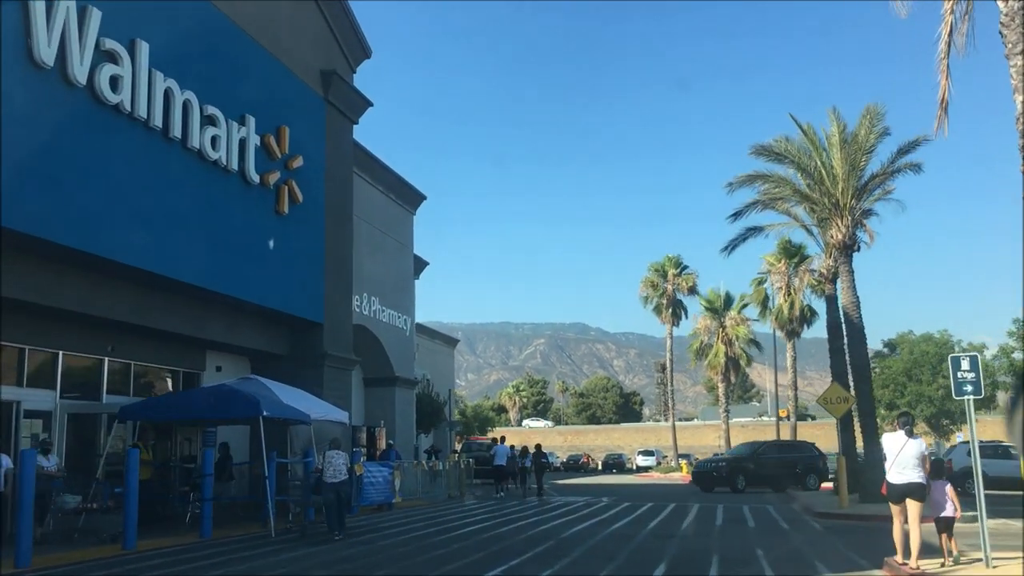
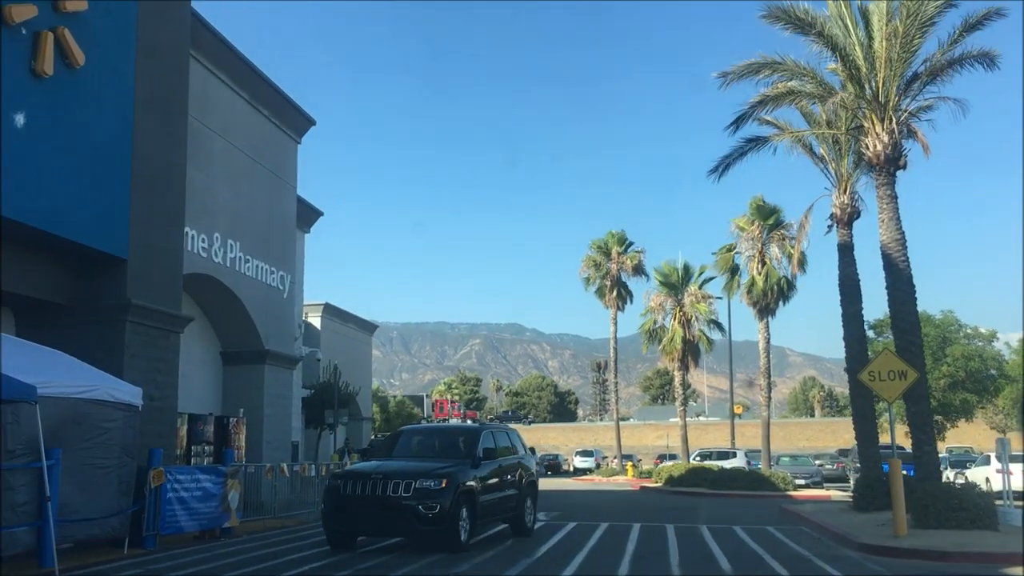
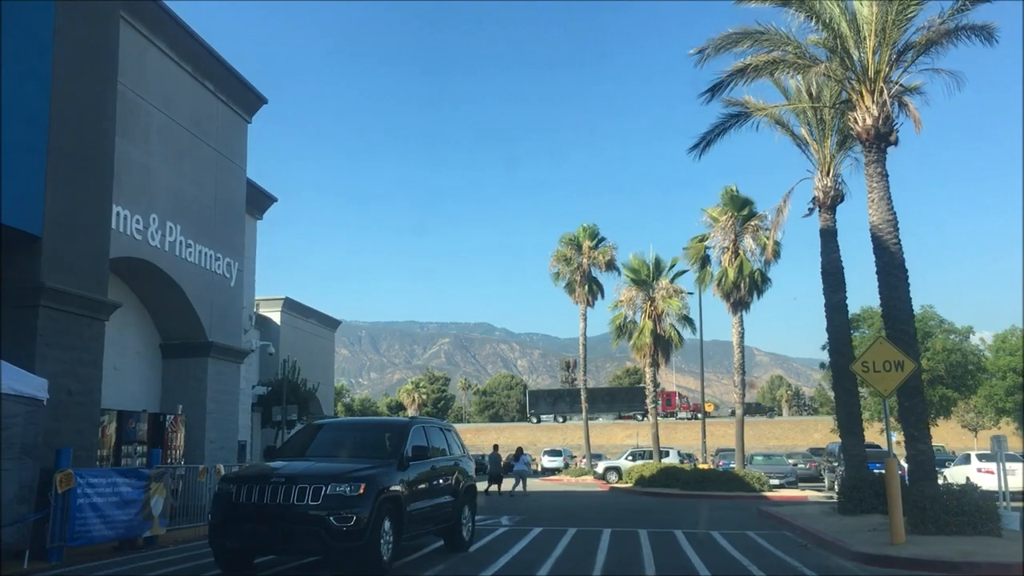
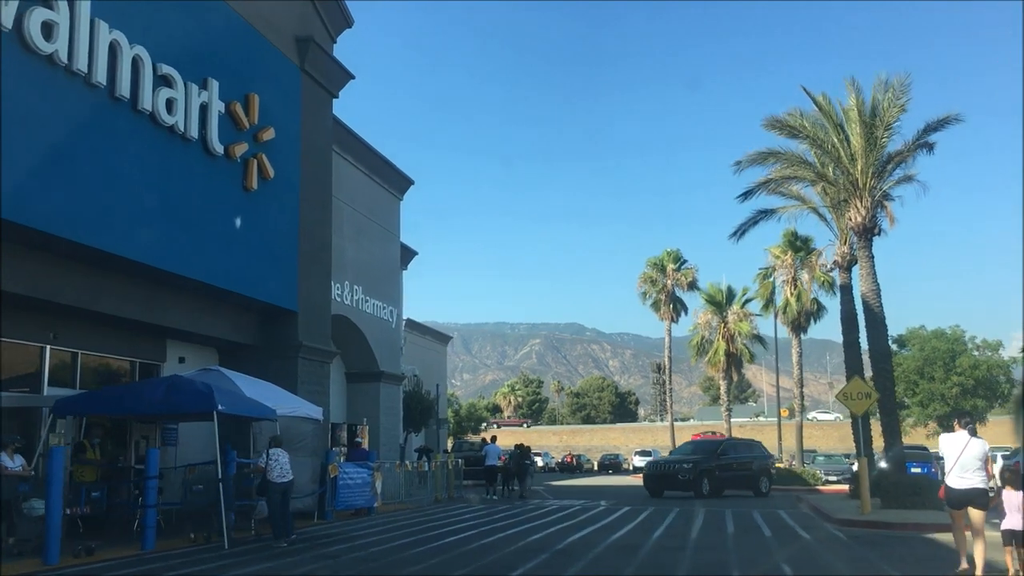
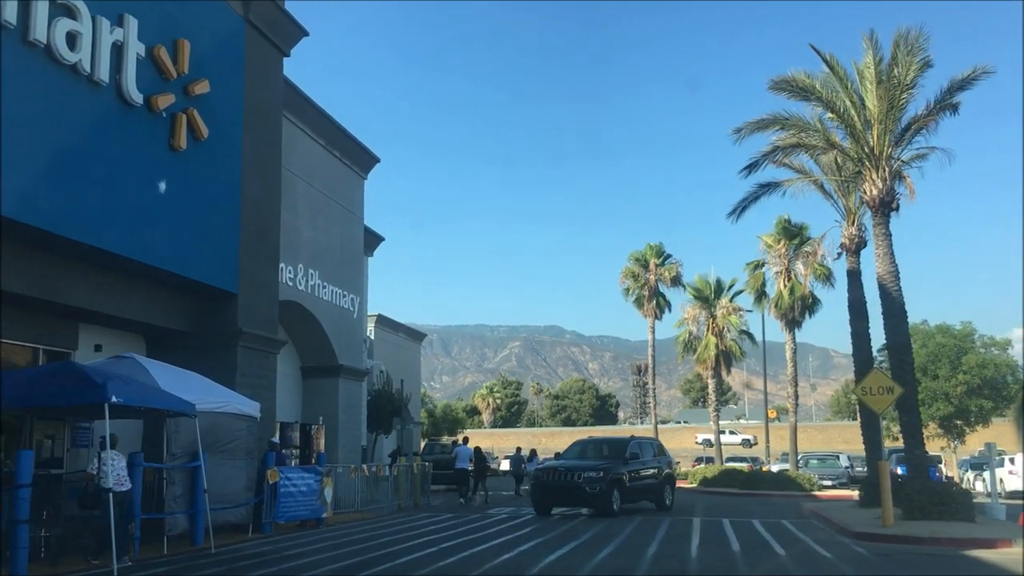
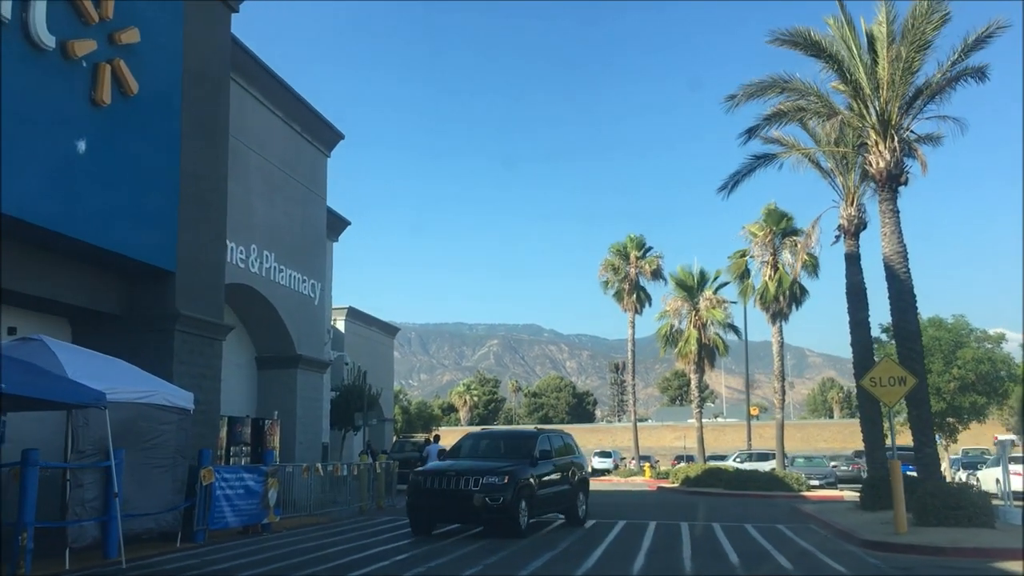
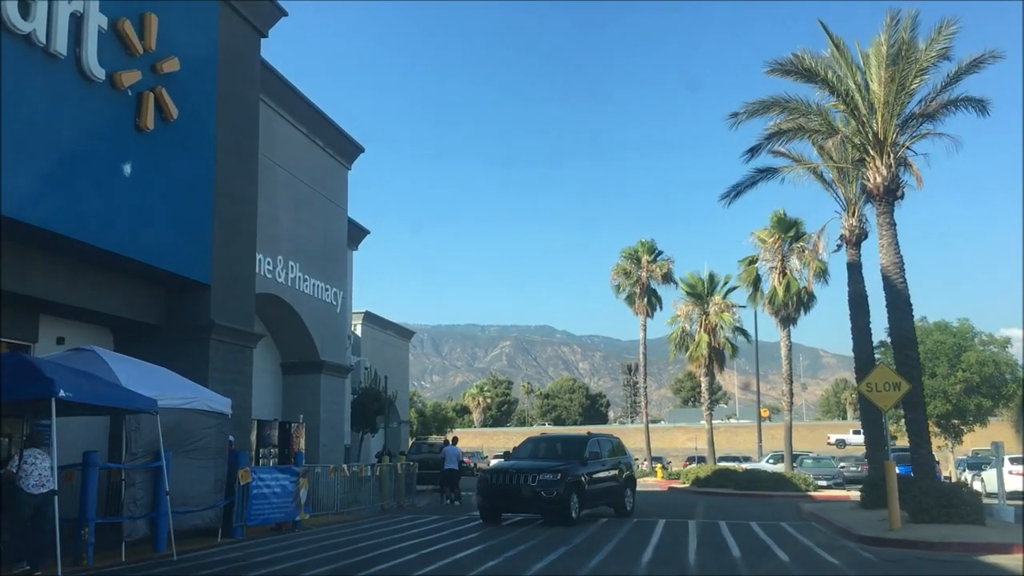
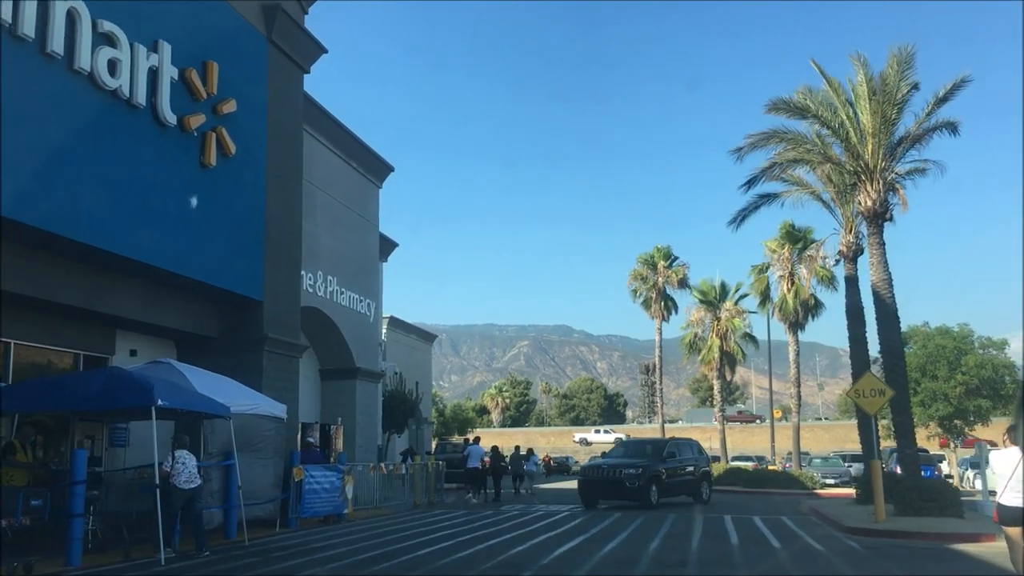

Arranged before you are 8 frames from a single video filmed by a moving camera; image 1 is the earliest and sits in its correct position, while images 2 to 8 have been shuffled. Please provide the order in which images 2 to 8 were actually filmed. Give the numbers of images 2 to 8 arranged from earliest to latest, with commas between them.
4, 8, 5, 7, 6, 2, 3
